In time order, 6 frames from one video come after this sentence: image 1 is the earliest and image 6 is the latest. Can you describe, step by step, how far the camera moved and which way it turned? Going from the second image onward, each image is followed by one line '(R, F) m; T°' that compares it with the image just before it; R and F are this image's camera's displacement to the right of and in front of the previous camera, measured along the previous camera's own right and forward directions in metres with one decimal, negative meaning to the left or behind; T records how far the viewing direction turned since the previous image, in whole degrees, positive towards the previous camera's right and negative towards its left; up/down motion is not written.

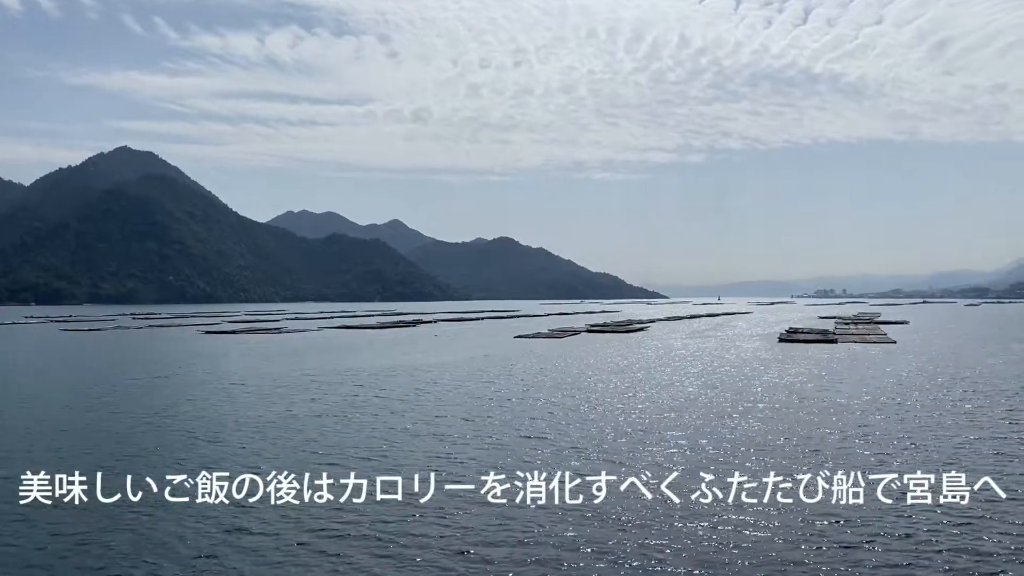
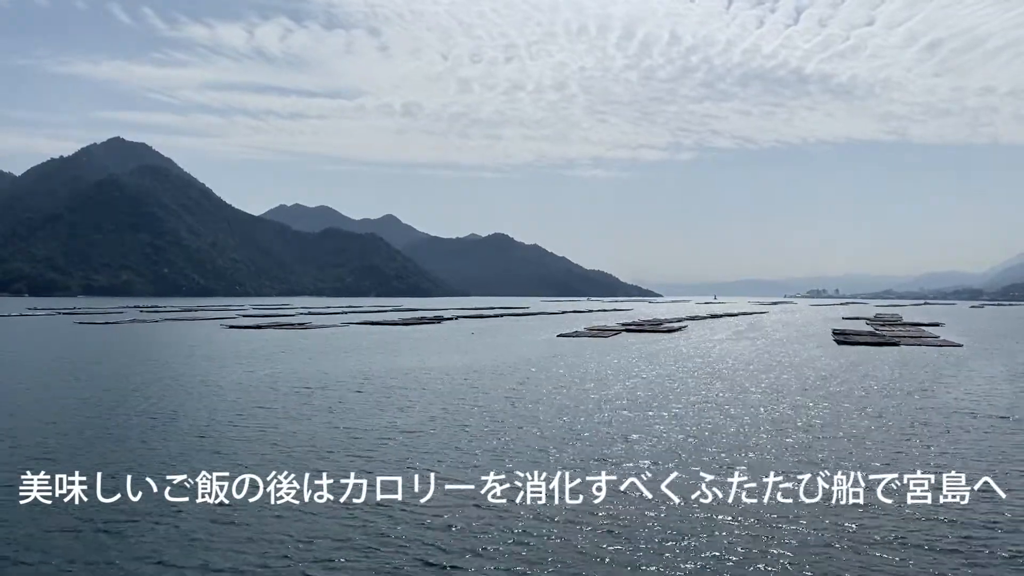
(-3.4, +2.7) m; +1°
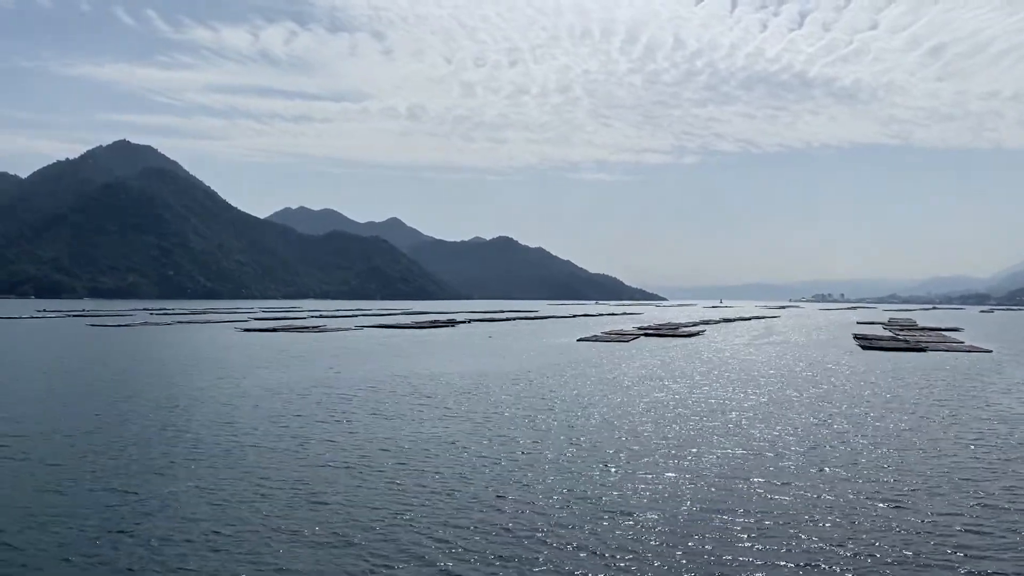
(-1.1, +0.8) m; 0°
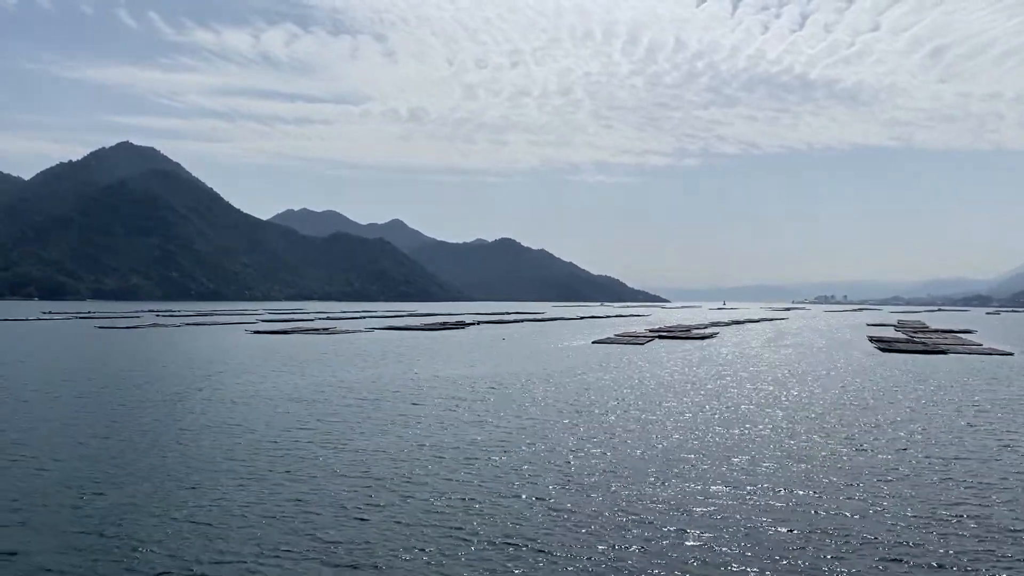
(-0.9, +0.6) m; 0°
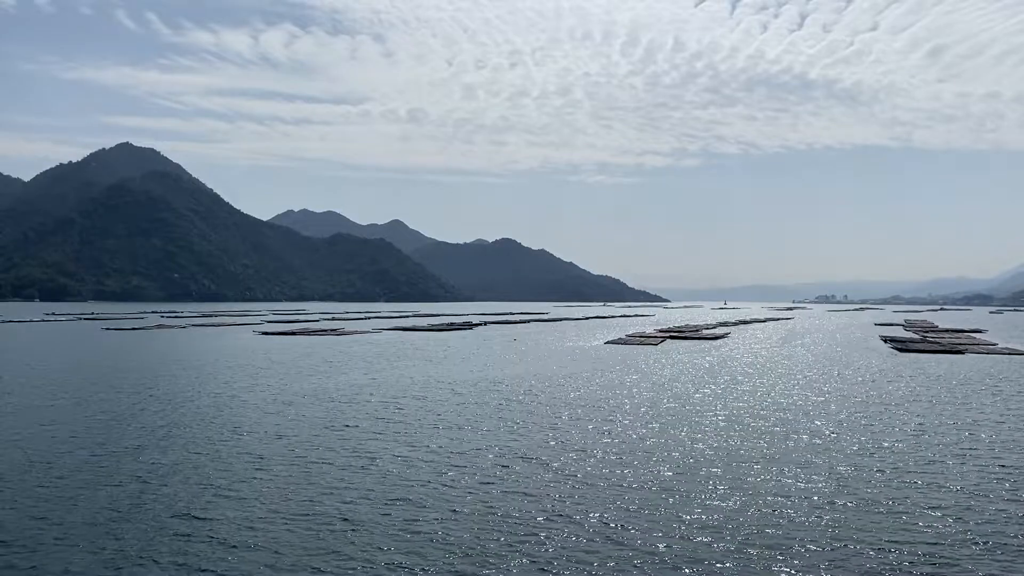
(-0.7, +0.5) m; 0°
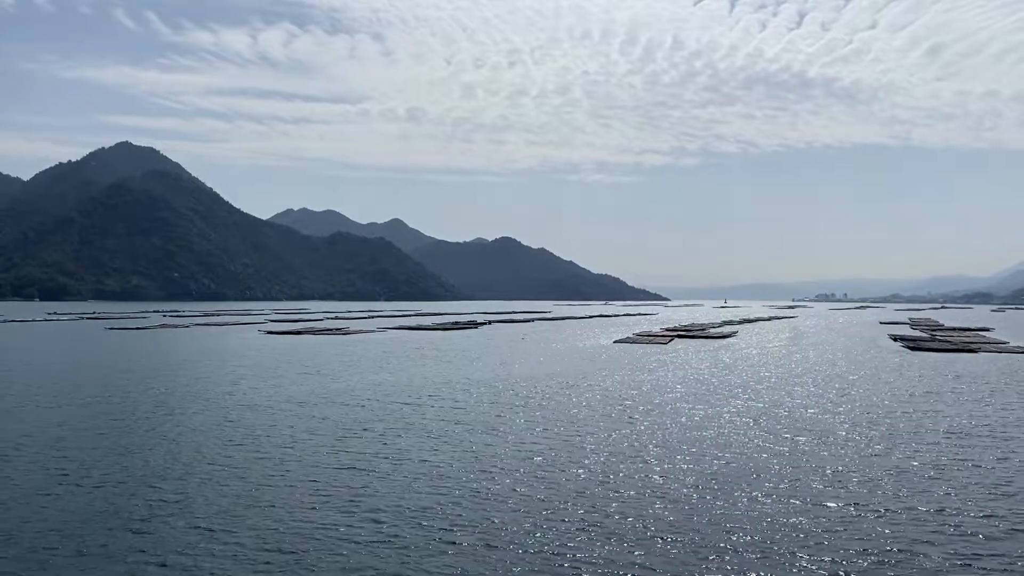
(-0.6, +0.5) m; 0°
